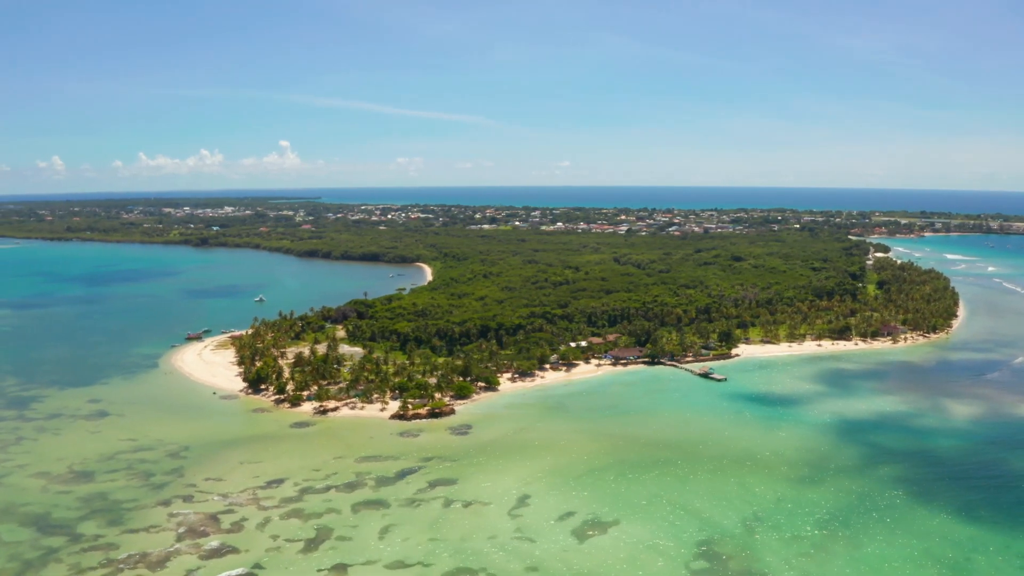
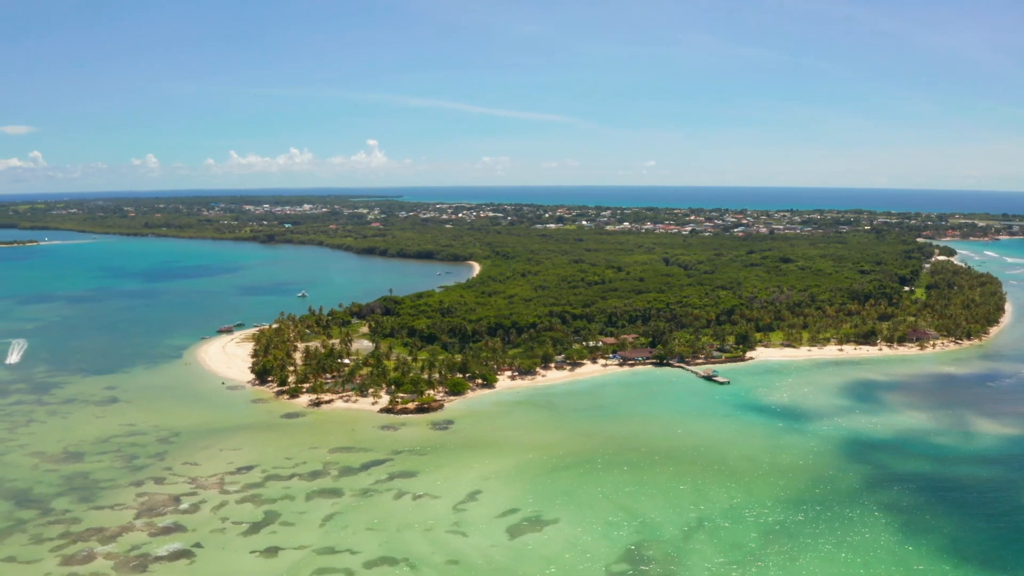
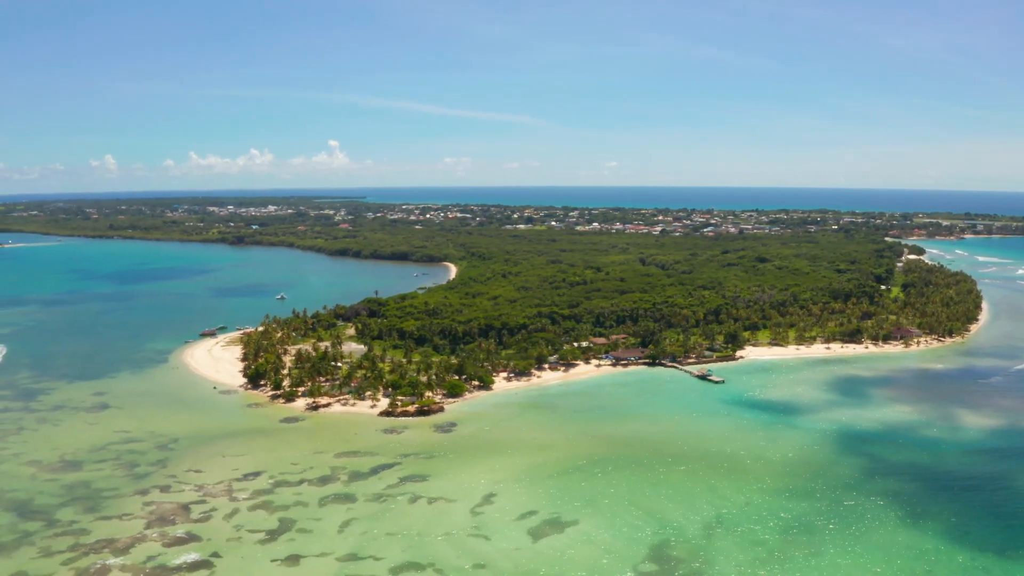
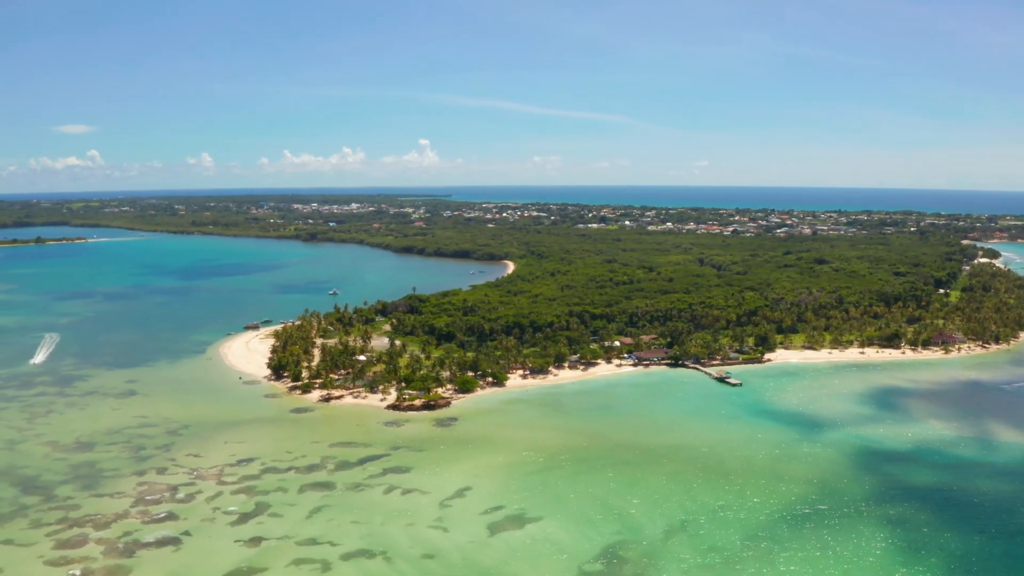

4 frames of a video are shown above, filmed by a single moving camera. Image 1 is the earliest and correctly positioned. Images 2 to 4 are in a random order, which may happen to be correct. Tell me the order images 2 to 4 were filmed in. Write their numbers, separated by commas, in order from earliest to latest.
3, 2, 4
